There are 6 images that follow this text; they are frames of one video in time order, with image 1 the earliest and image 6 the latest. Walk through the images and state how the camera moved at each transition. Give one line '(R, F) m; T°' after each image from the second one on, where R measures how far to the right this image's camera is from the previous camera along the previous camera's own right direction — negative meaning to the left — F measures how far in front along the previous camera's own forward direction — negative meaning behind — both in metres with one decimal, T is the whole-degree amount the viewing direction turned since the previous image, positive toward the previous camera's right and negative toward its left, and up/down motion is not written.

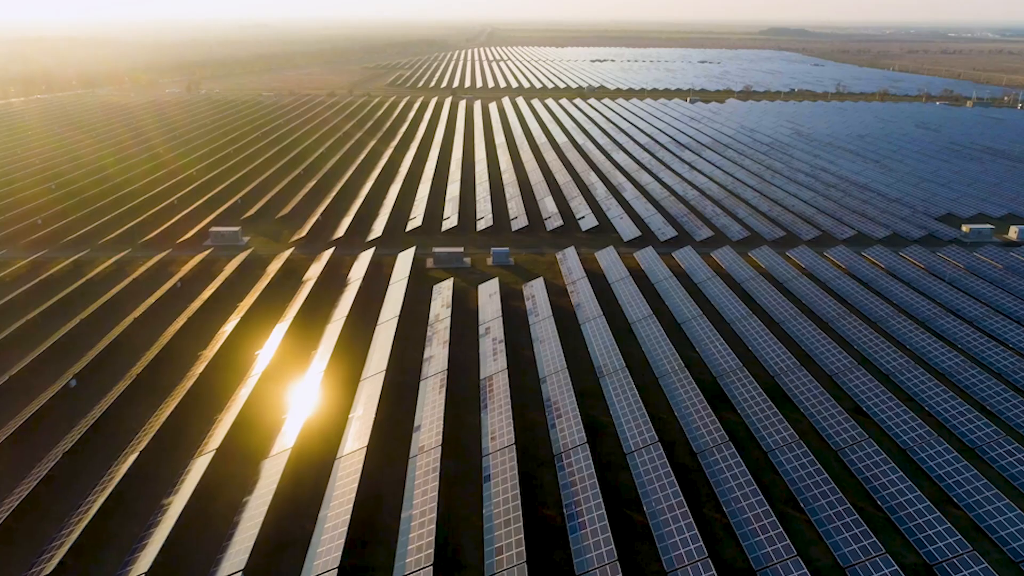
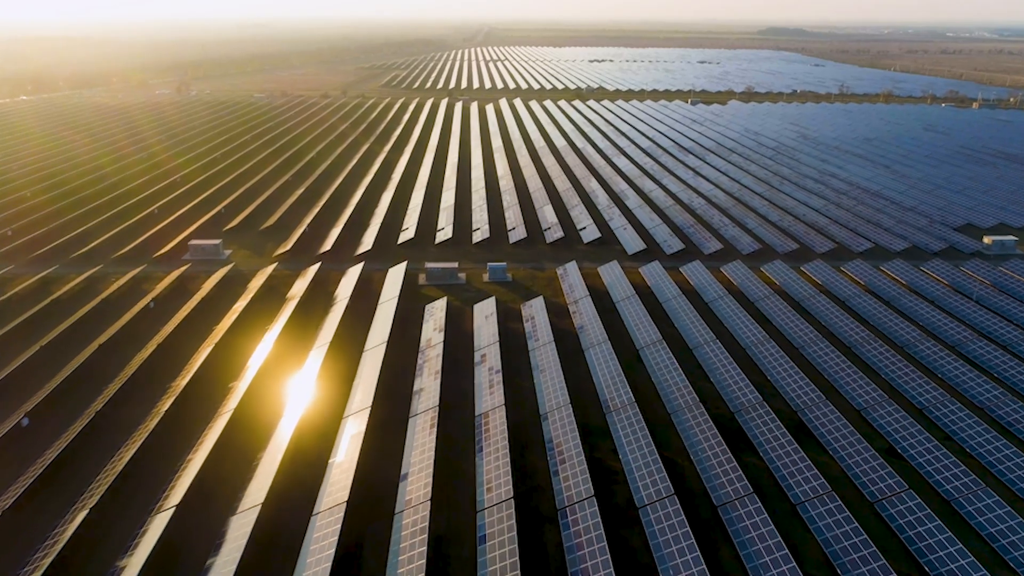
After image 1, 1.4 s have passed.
(0.0, +1.6) m; 0°
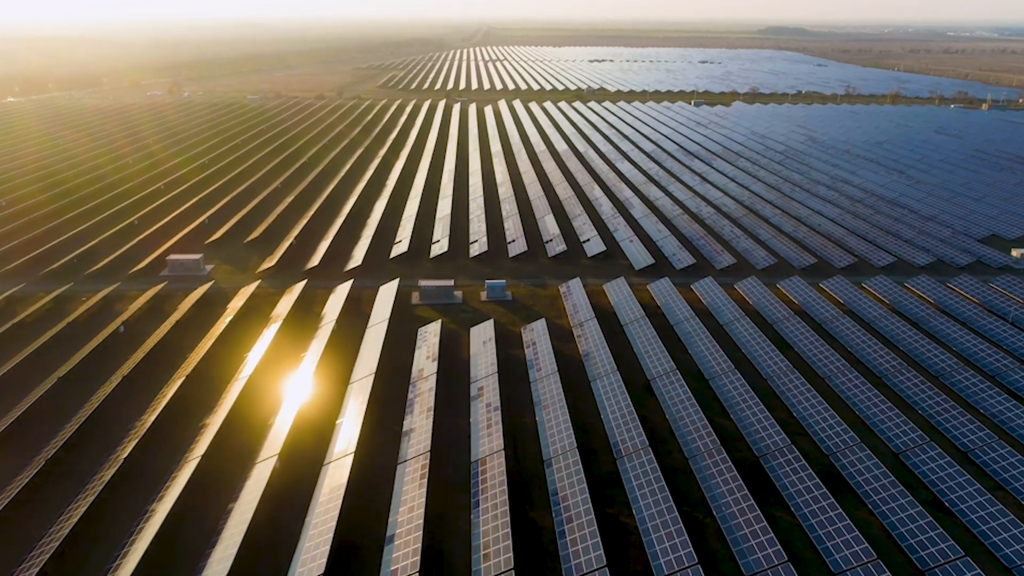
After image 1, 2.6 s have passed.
(0.0, +1.6) m; 0°
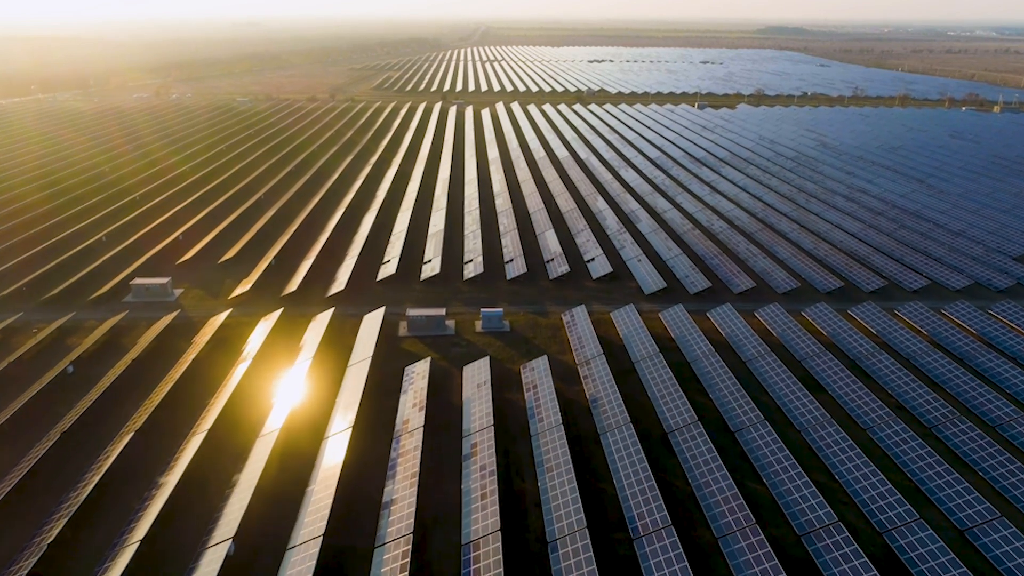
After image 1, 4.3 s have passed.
(0.0, +2.2) m; 0°
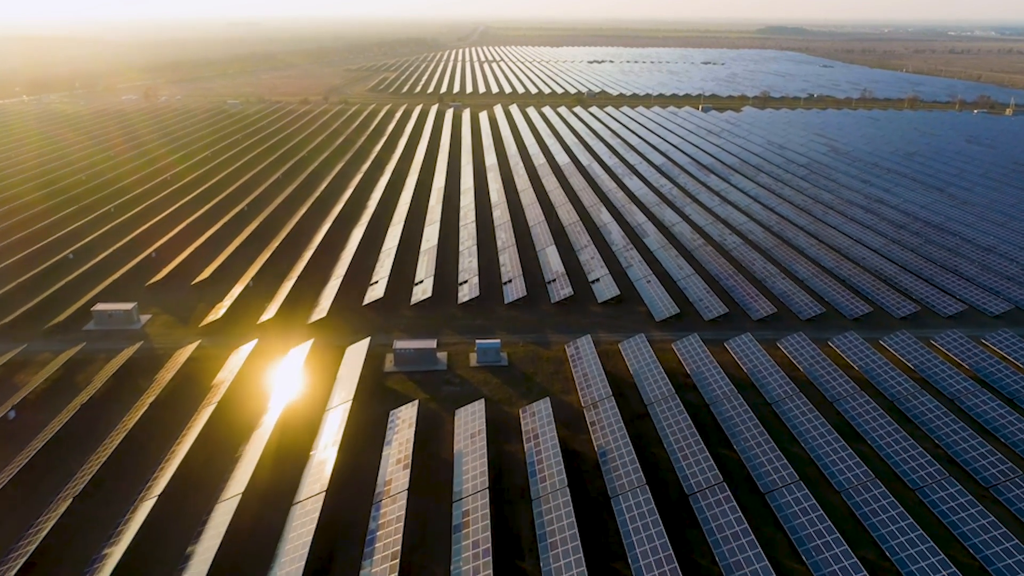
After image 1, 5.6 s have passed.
(0.0, +2.0) m; 0°
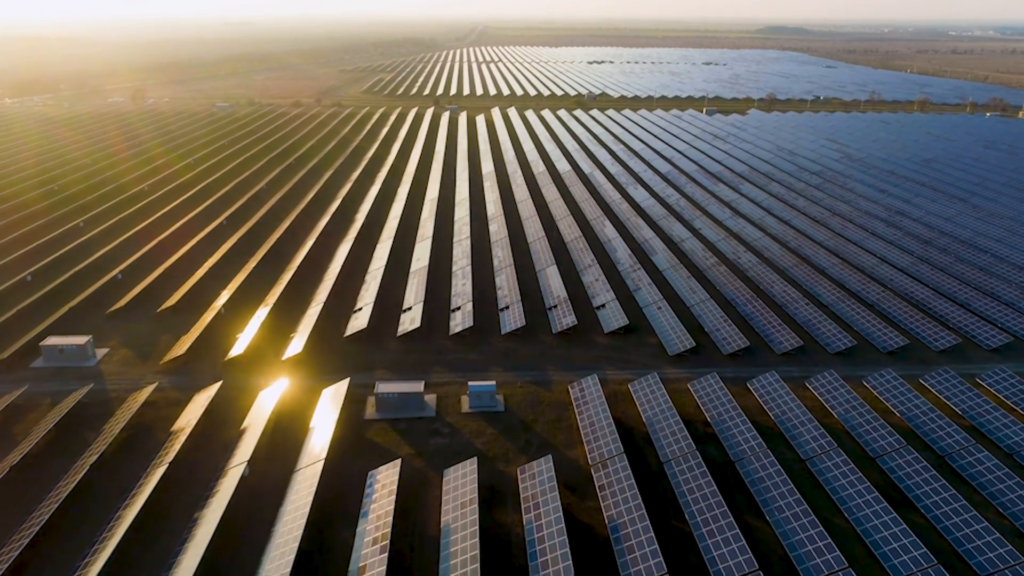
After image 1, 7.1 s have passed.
(+0.1, +2.1) m; 0°
